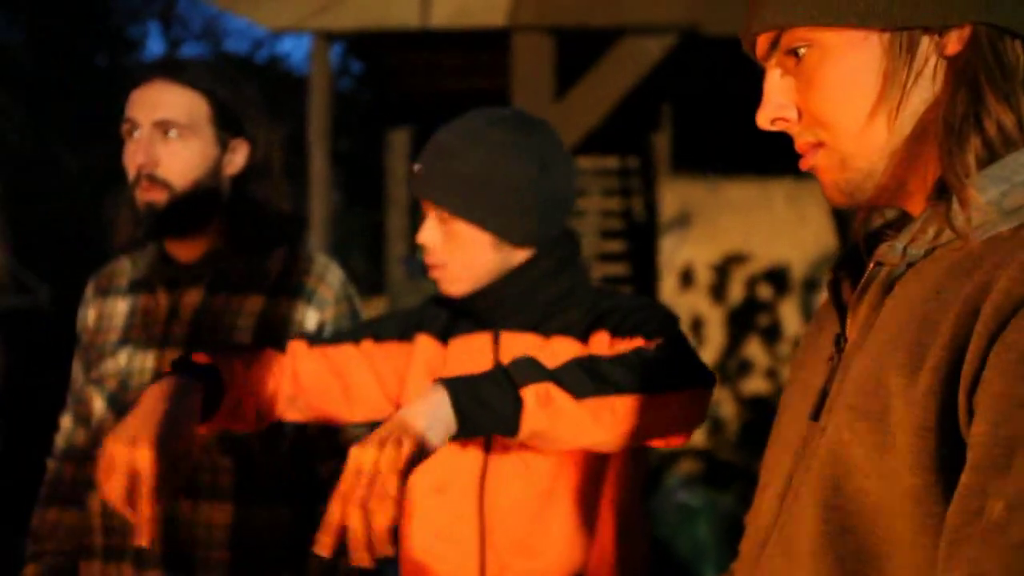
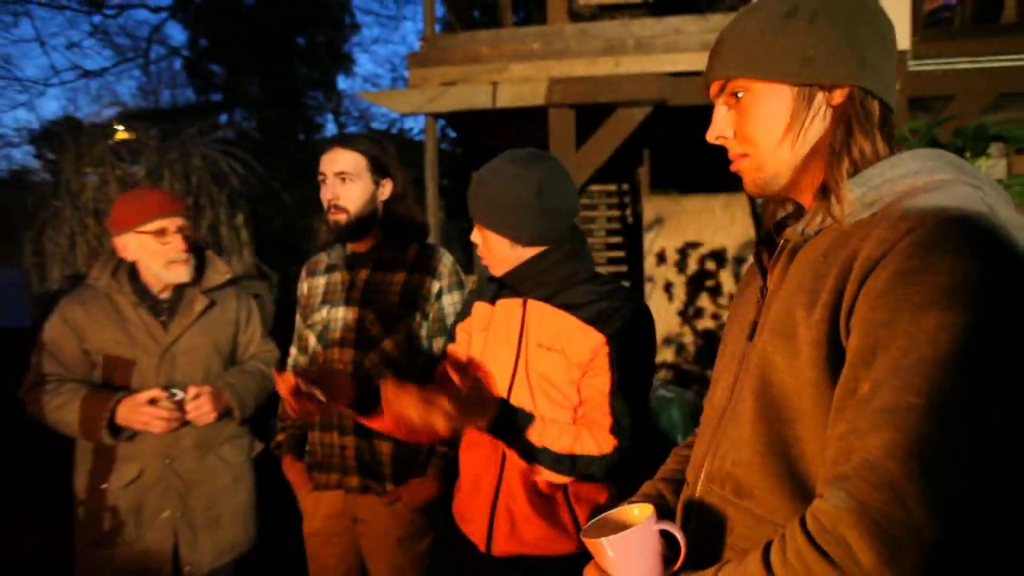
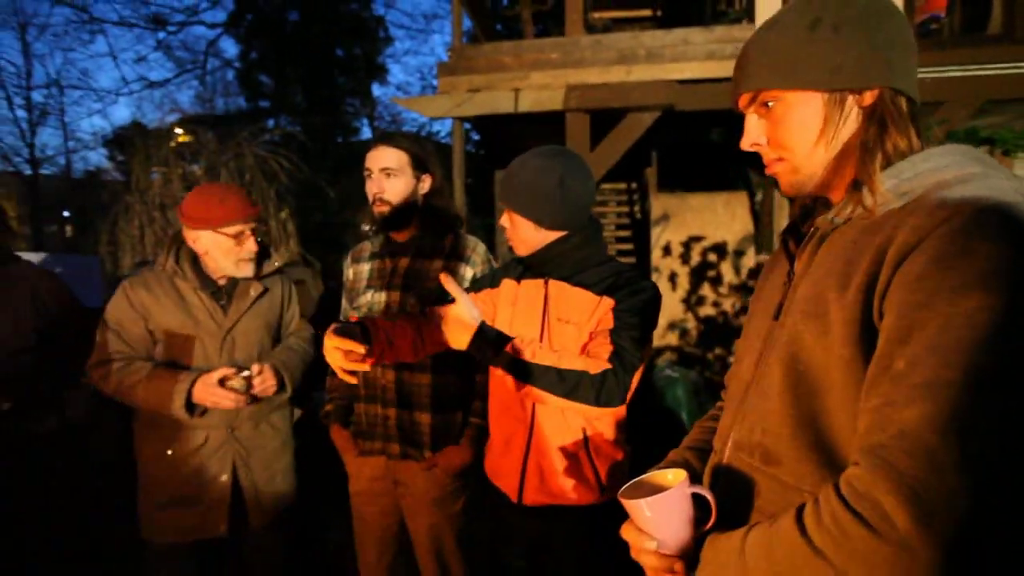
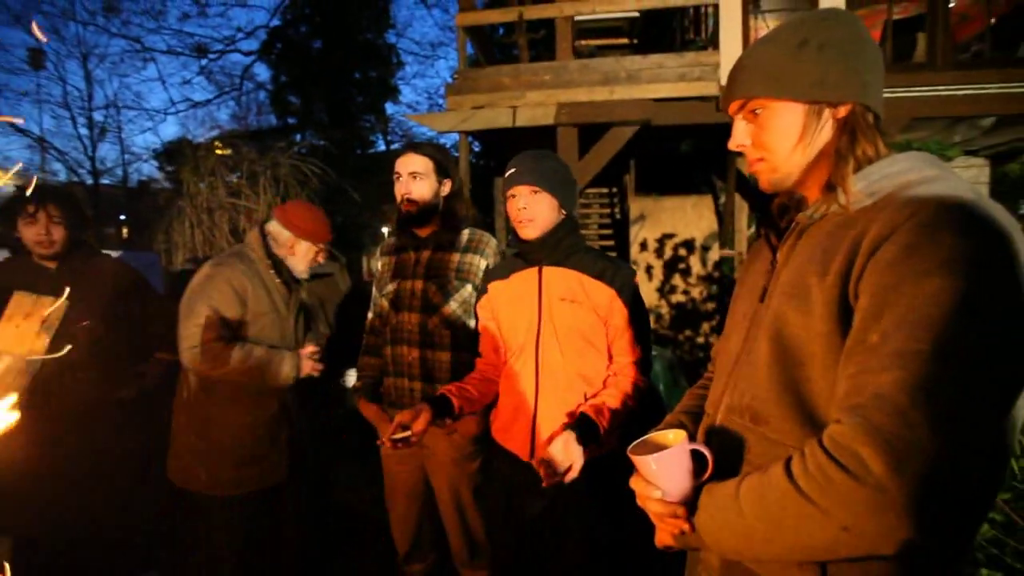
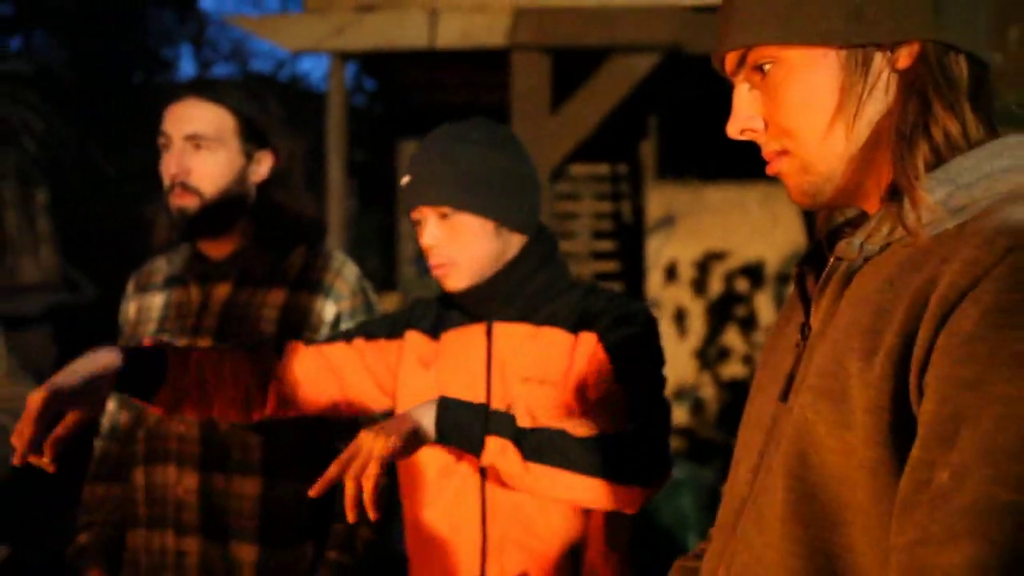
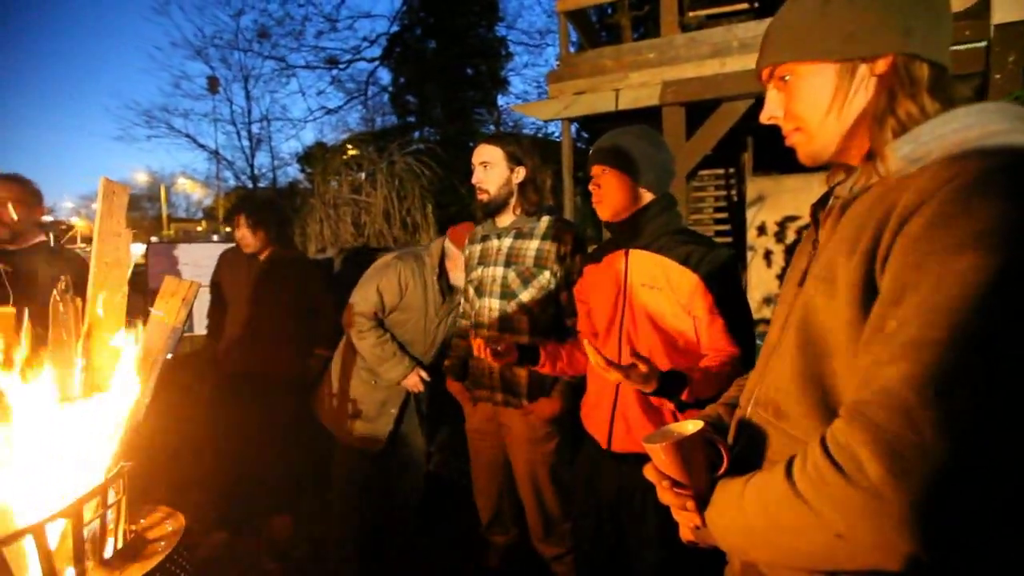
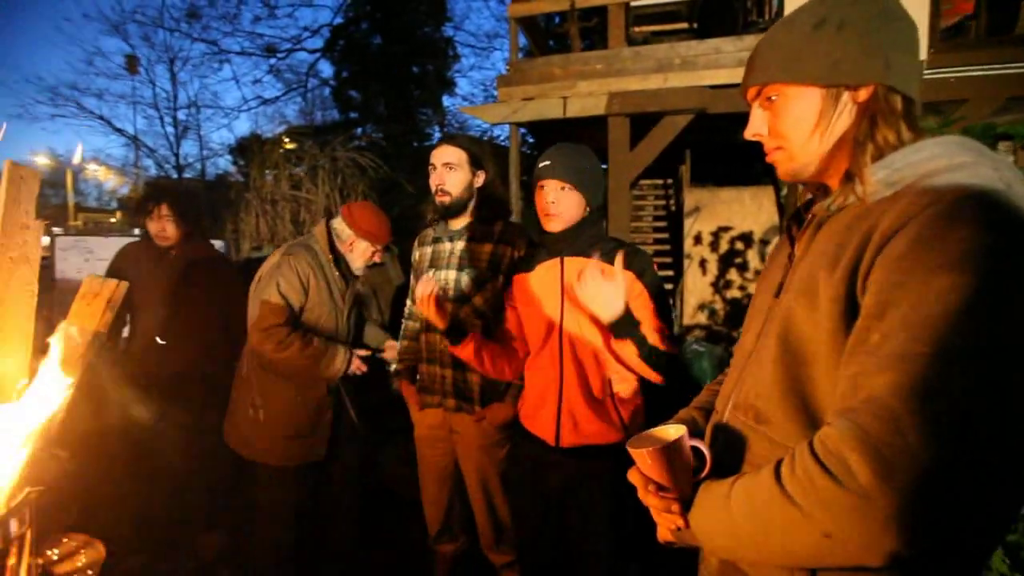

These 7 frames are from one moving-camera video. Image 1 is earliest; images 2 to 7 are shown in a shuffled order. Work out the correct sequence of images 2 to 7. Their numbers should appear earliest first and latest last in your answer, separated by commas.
5, 2, 3, 4, 7, 6
